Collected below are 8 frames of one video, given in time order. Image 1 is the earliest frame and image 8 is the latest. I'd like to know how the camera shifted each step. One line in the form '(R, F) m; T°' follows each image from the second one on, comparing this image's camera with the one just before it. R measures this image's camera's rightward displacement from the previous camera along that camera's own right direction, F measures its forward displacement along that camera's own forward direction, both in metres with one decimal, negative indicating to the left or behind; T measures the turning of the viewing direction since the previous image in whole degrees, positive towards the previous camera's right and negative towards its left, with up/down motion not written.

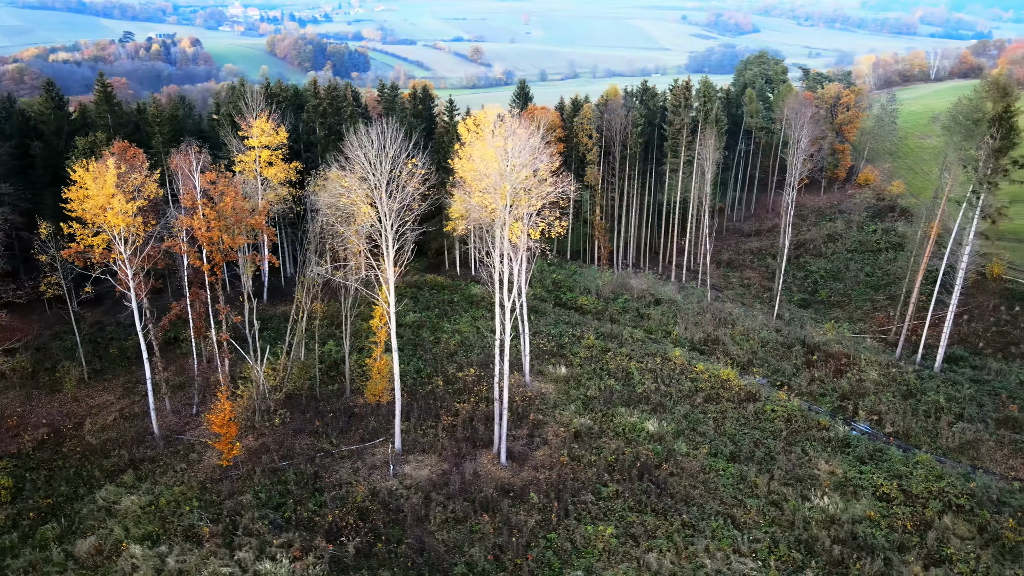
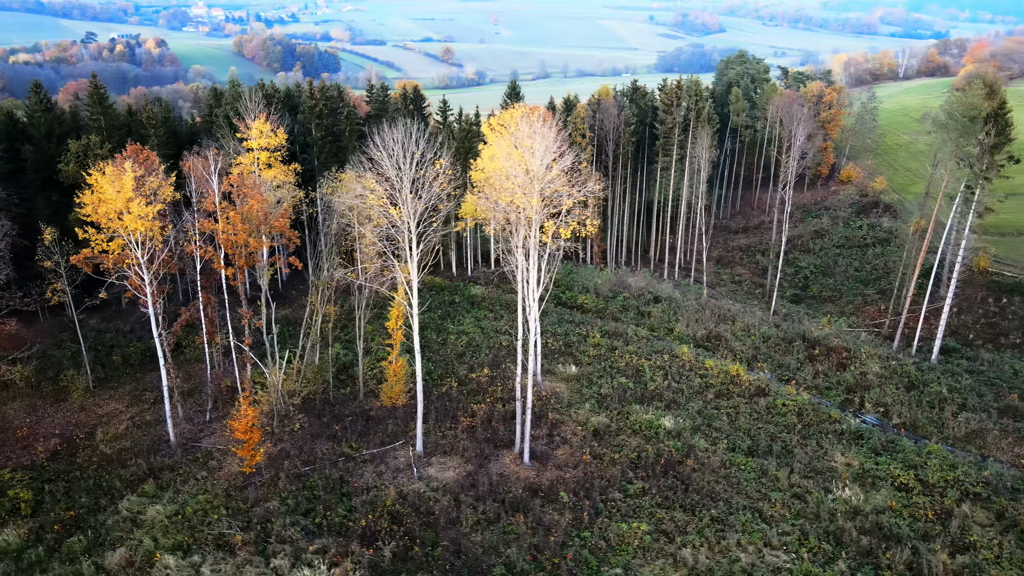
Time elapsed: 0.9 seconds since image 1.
(-1.3, +0.1) m; +2°
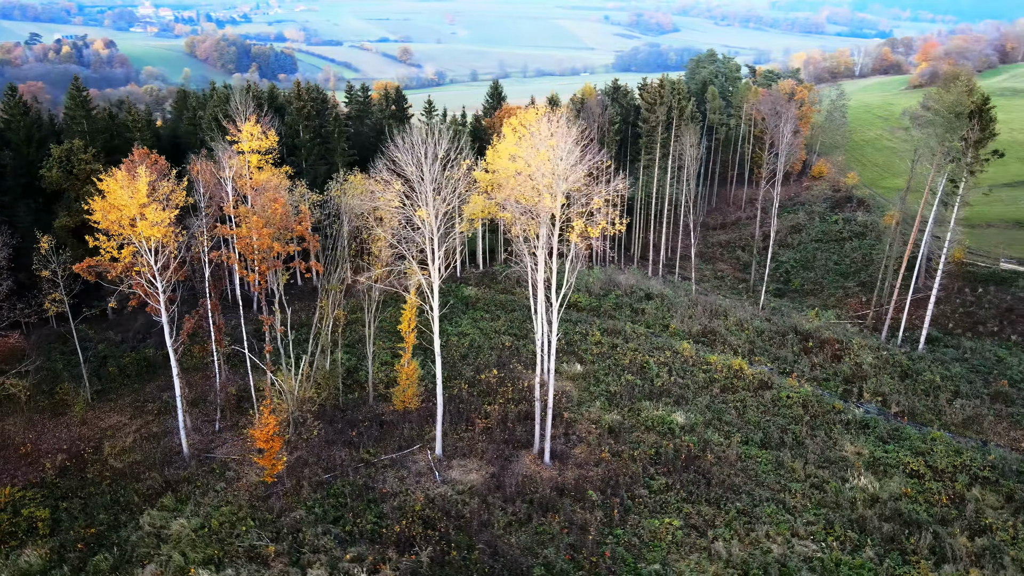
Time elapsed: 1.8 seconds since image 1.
(-1.5, +0.1) m; +3°
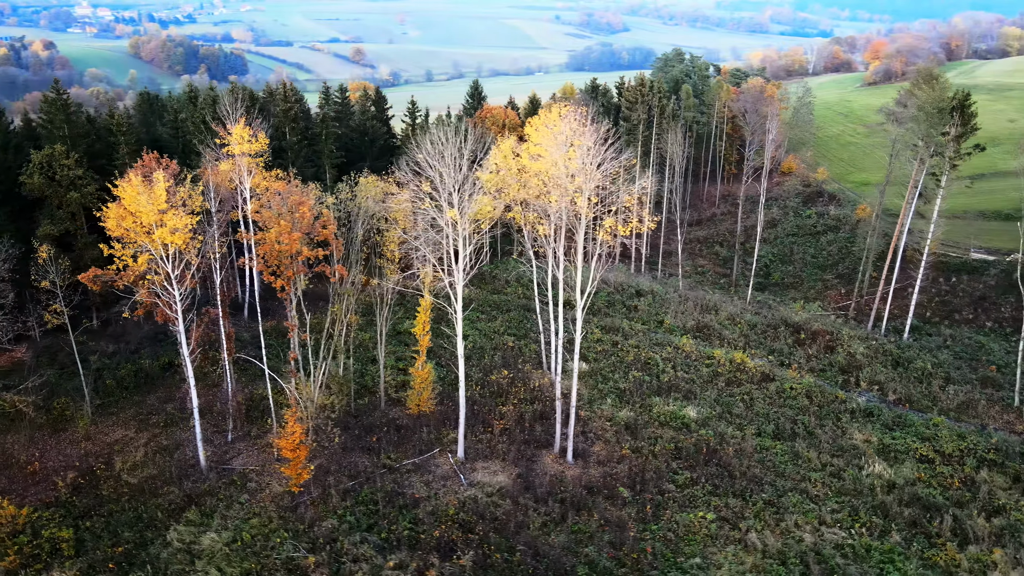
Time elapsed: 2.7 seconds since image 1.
(-1.6, +0.1) m; +3°
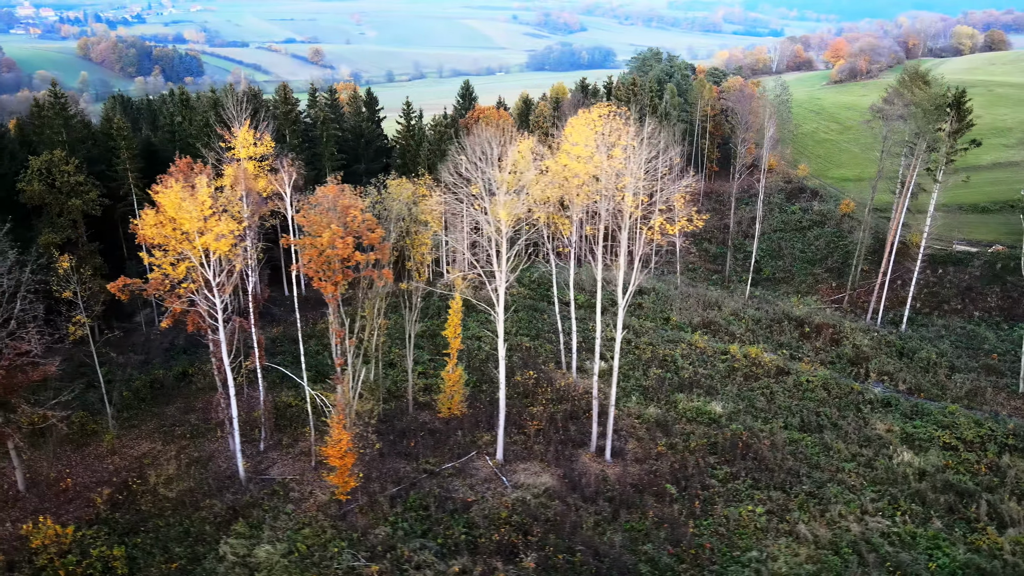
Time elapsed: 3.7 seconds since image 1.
(-2.0, 0.0) m; +2°
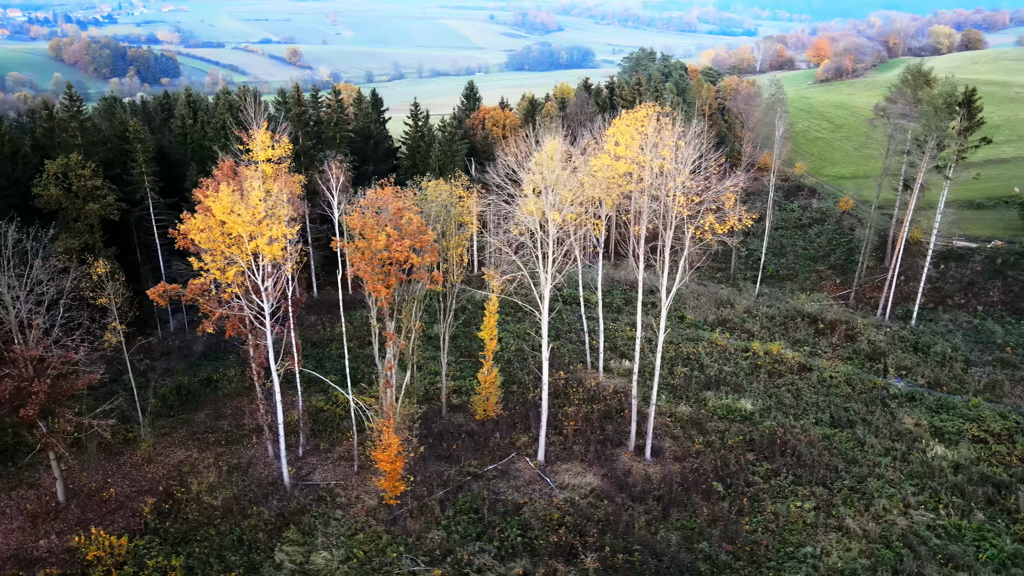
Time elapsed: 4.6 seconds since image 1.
(-1.7, 0.0) m; +1°
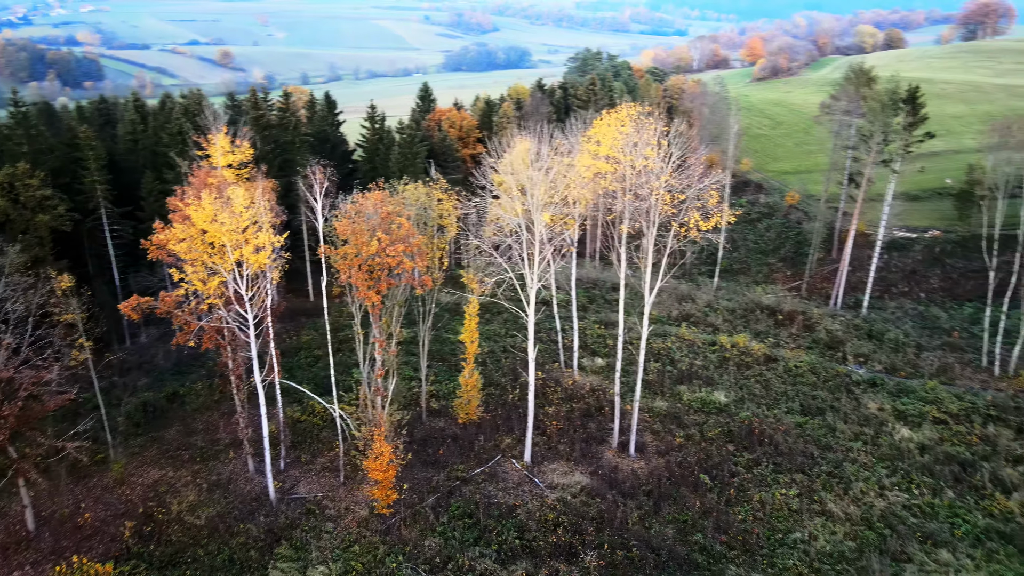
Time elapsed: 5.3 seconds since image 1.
(-0.9, 0.0) m; +4°
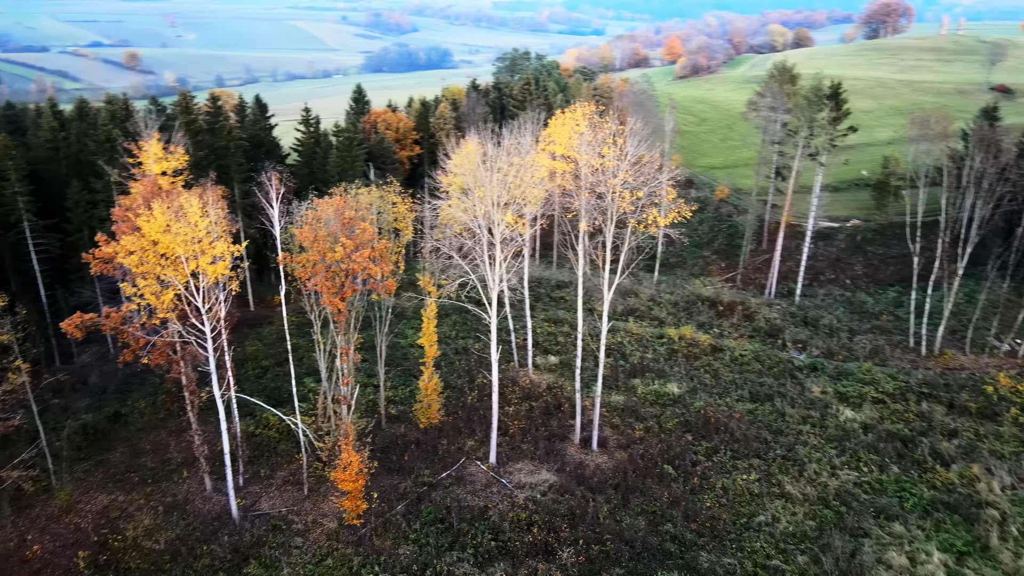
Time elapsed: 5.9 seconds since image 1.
(-0.5, 0.0) m; +5°
